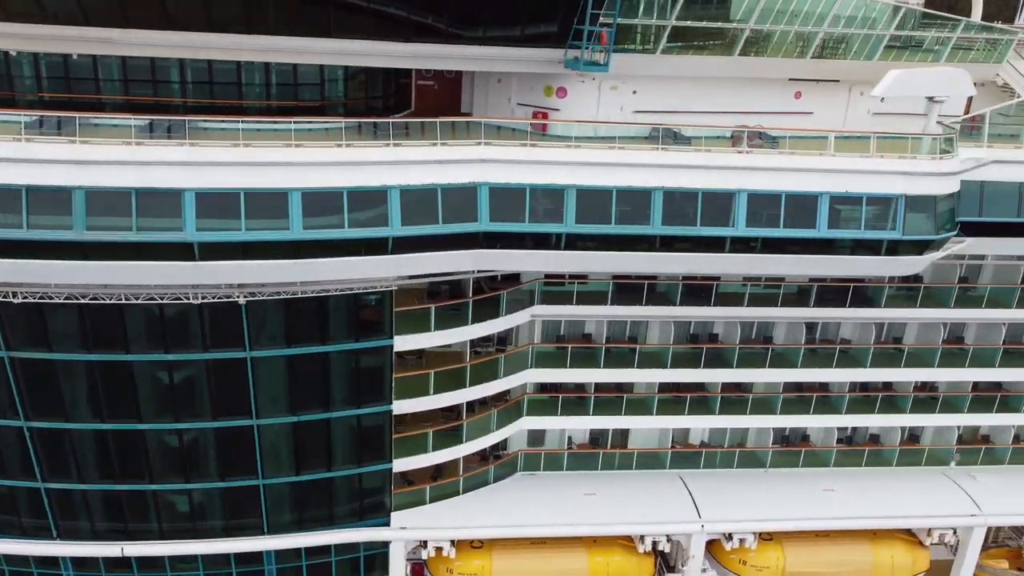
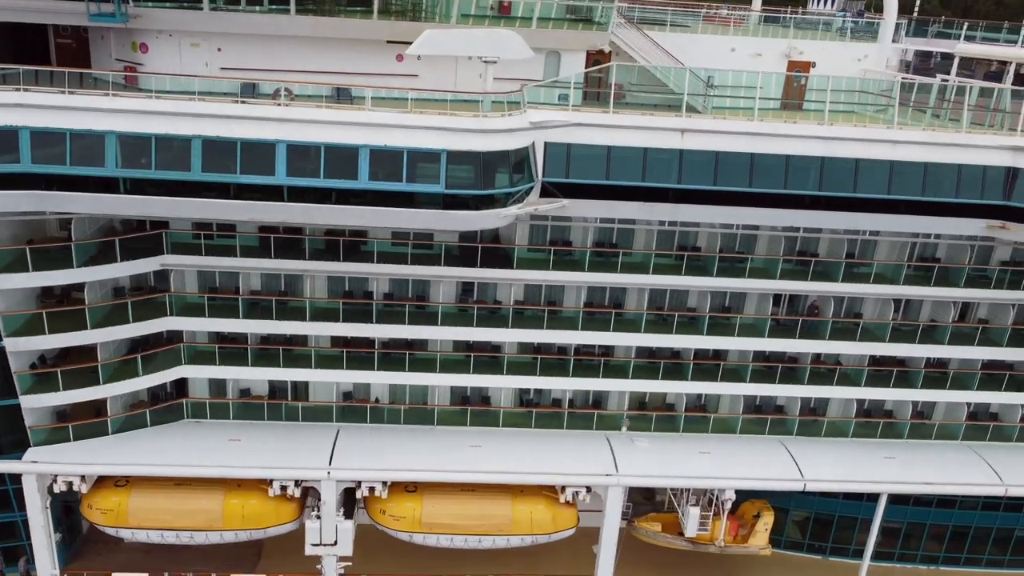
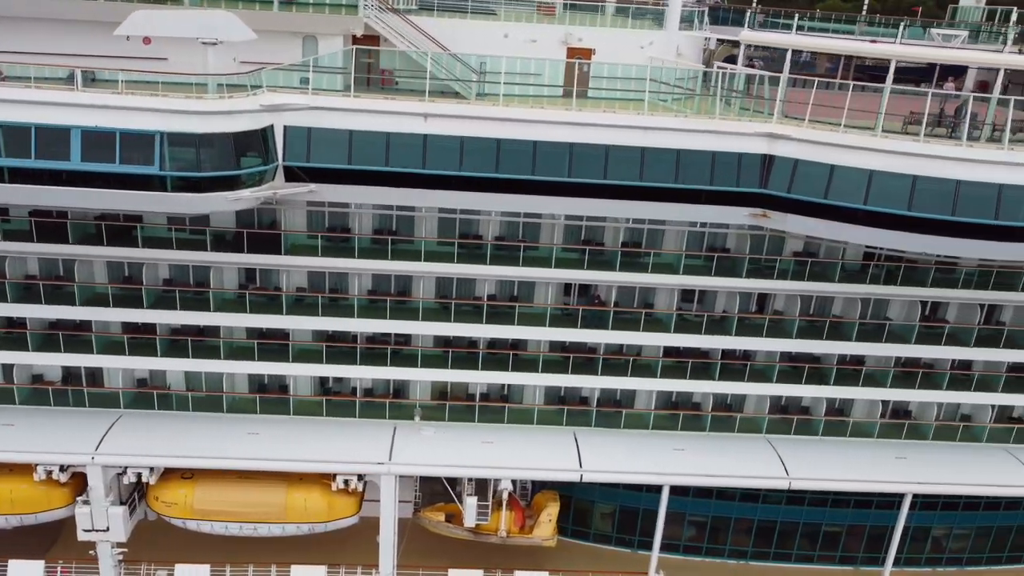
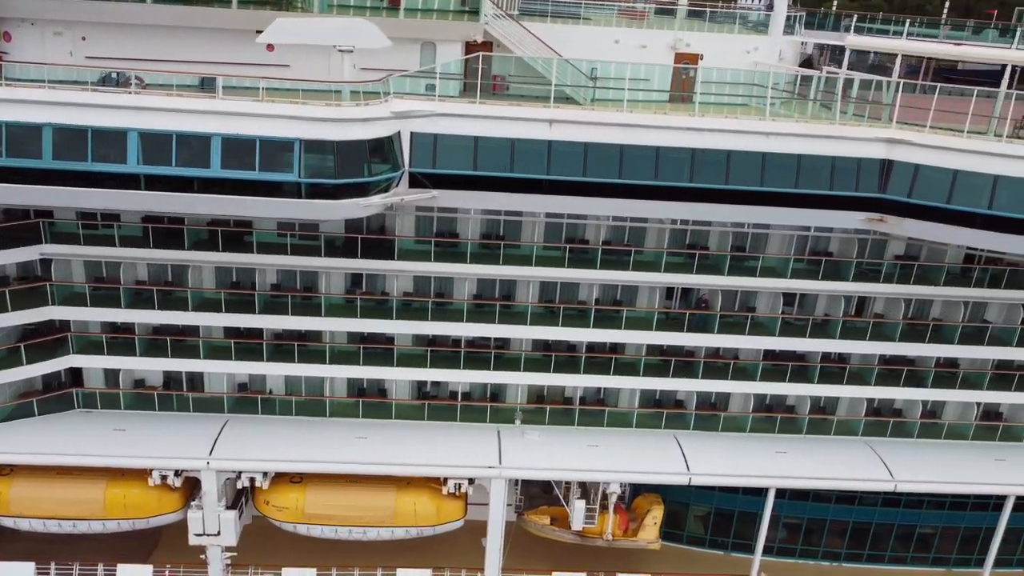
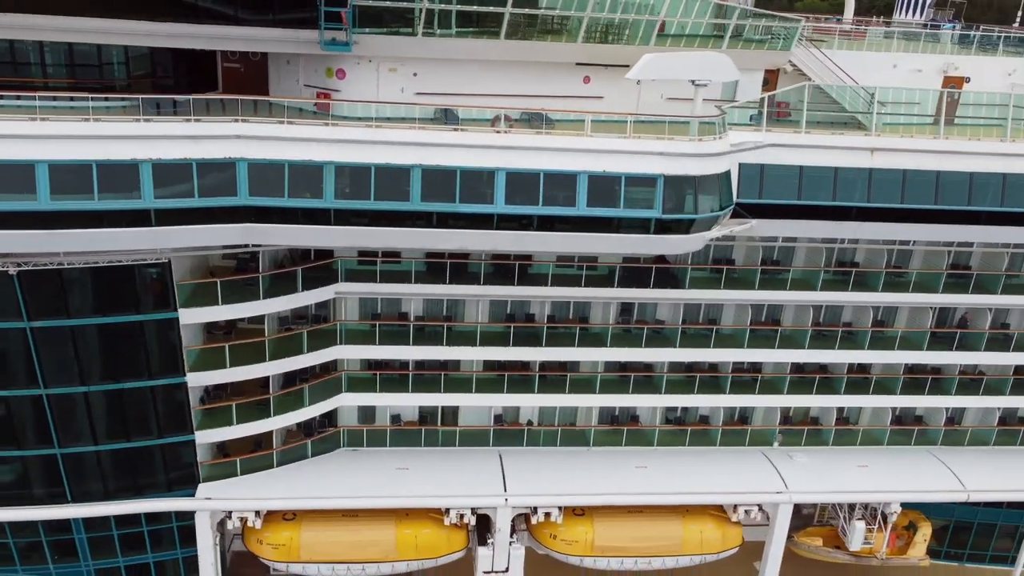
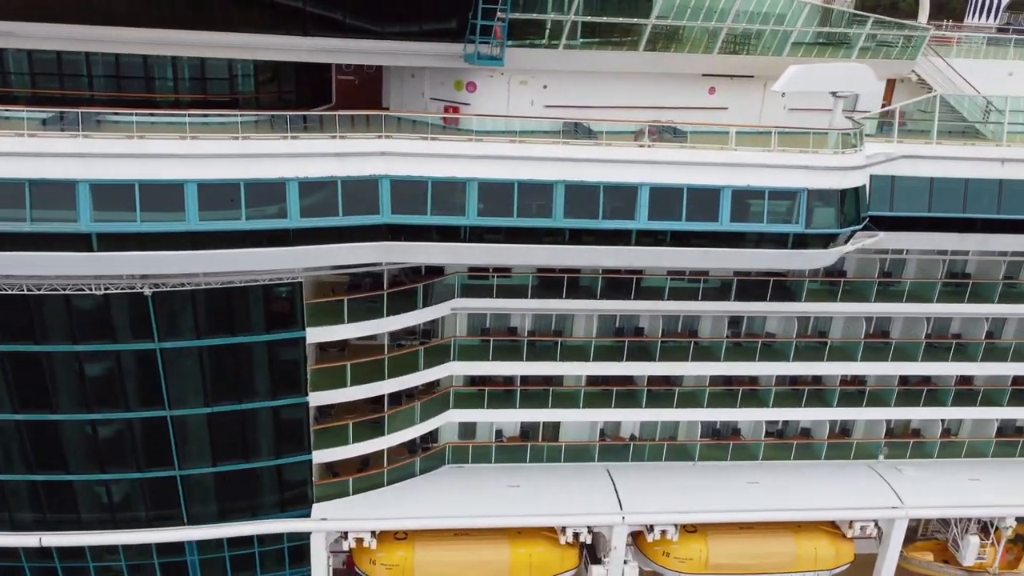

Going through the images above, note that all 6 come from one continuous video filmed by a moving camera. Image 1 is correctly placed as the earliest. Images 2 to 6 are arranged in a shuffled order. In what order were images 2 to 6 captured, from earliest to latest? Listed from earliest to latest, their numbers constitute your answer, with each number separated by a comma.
6, 5, 2, 4, 3
